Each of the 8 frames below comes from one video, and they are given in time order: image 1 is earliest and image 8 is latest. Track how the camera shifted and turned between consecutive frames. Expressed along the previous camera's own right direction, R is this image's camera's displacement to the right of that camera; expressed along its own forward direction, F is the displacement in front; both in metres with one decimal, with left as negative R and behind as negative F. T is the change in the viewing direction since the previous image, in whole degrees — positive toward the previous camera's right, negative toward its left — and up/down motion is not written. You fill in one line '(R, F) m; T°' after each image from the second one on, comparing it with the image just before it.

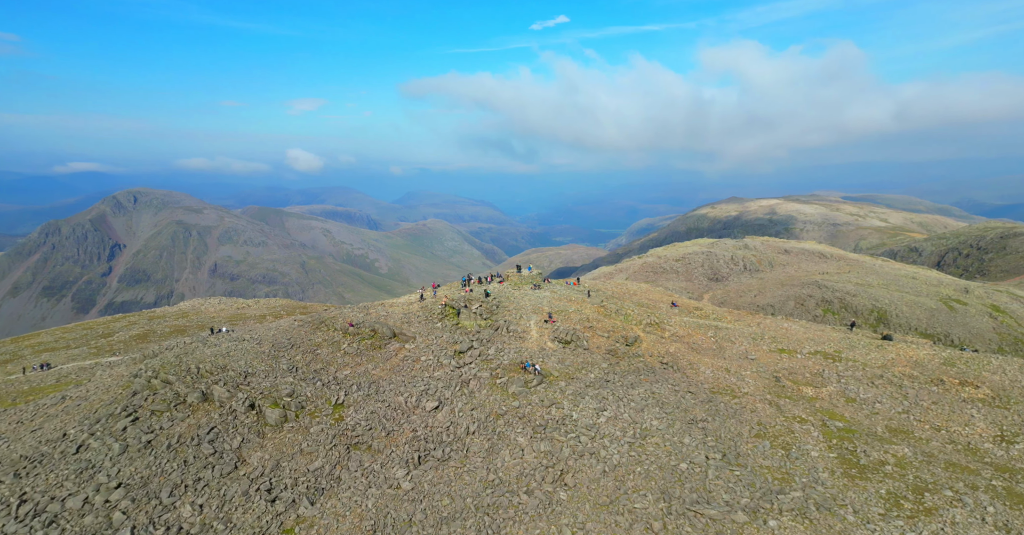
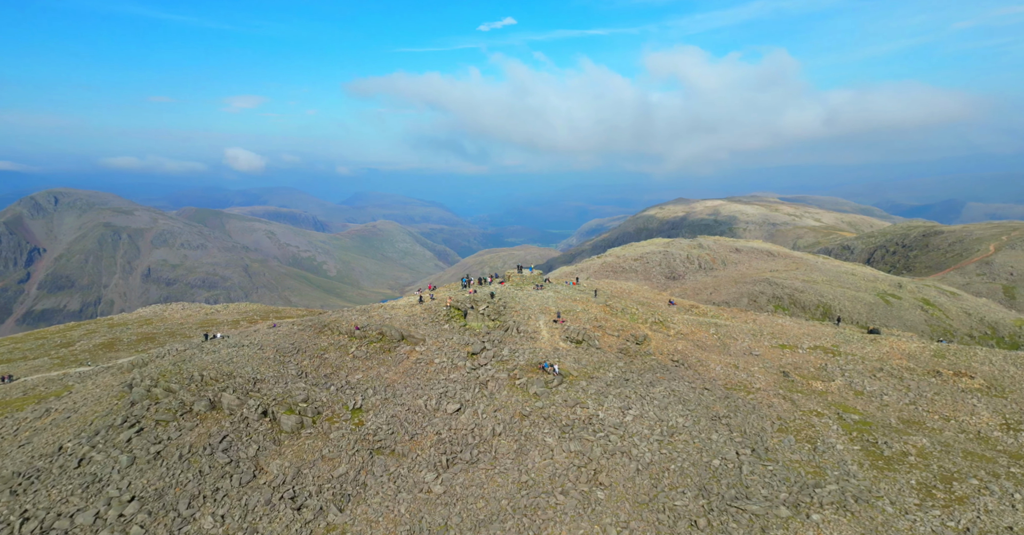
(-2.5, +0.5) m; +2°
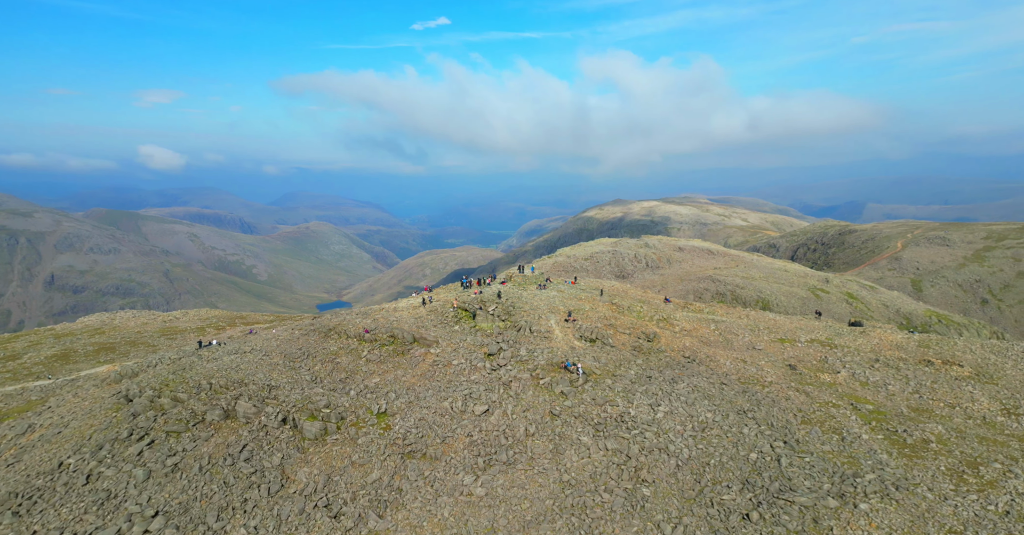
(-3.1, +0.5) m; +3°
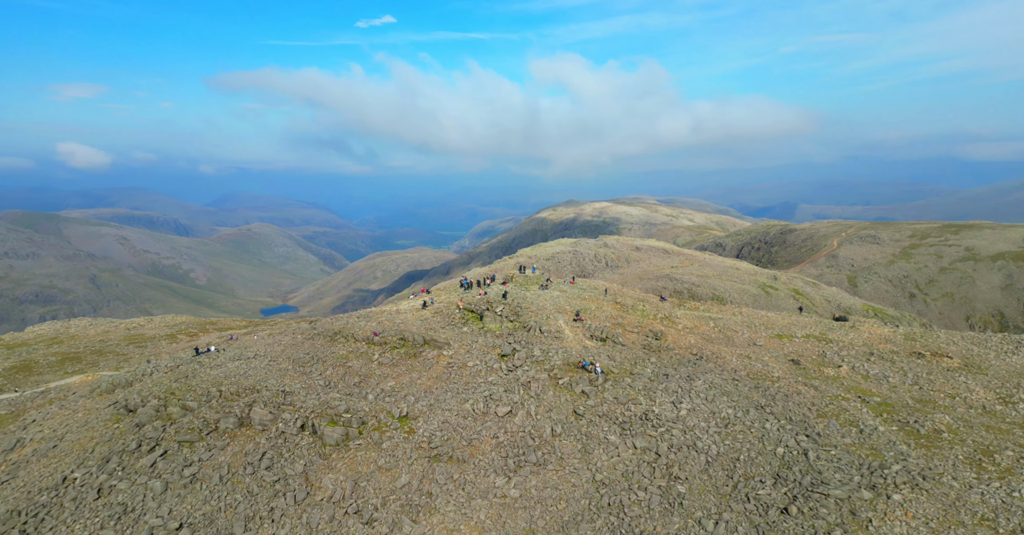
(-2.5, +0.2) m; +2°
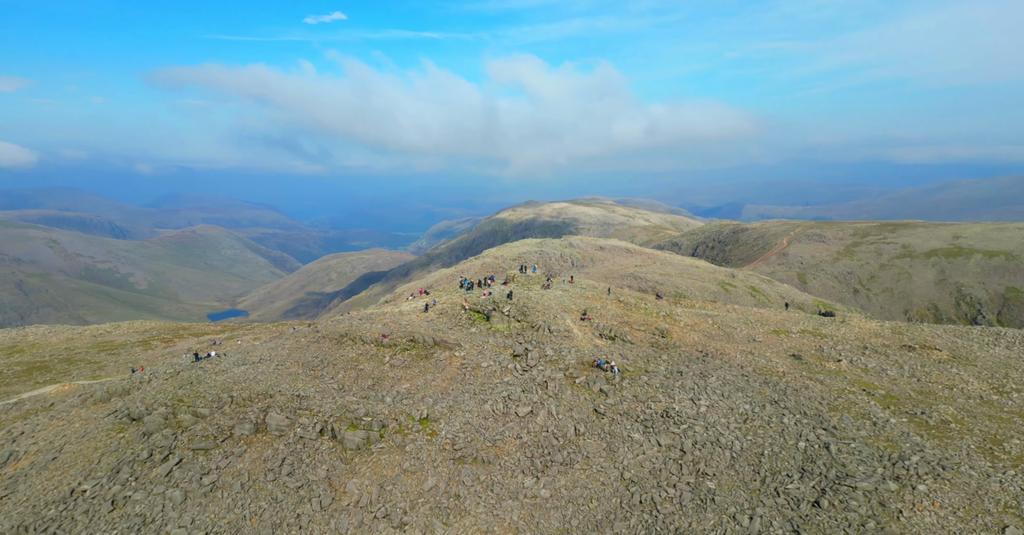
(-2.2, +0.1) m; +2°
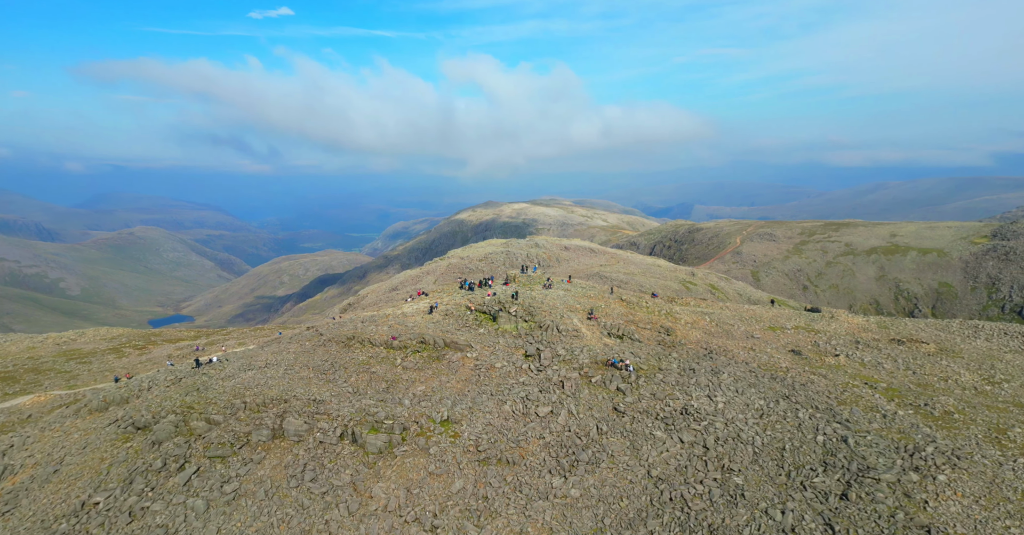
(-2.2, 0.0) m; +2°
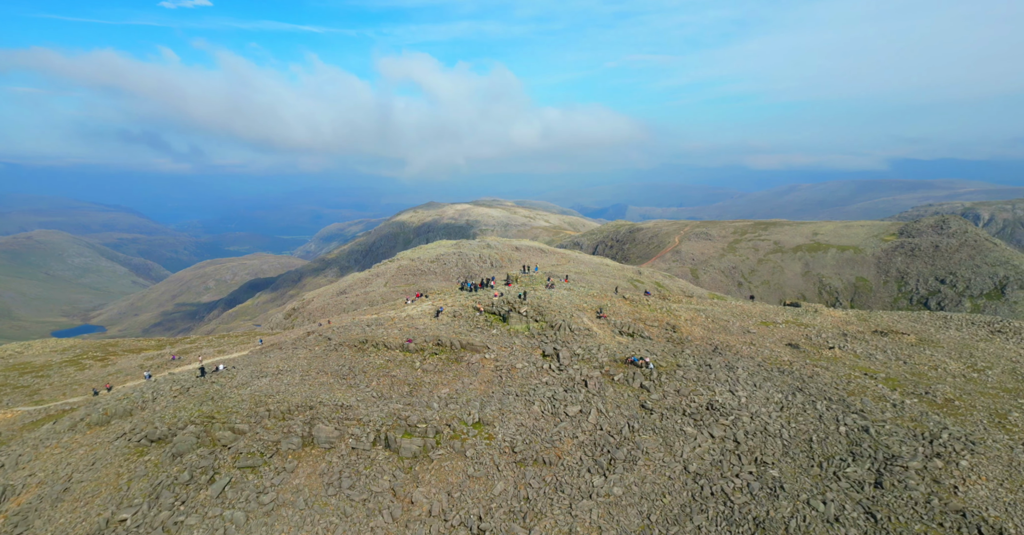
(-3.3, -0.1) m; +3°
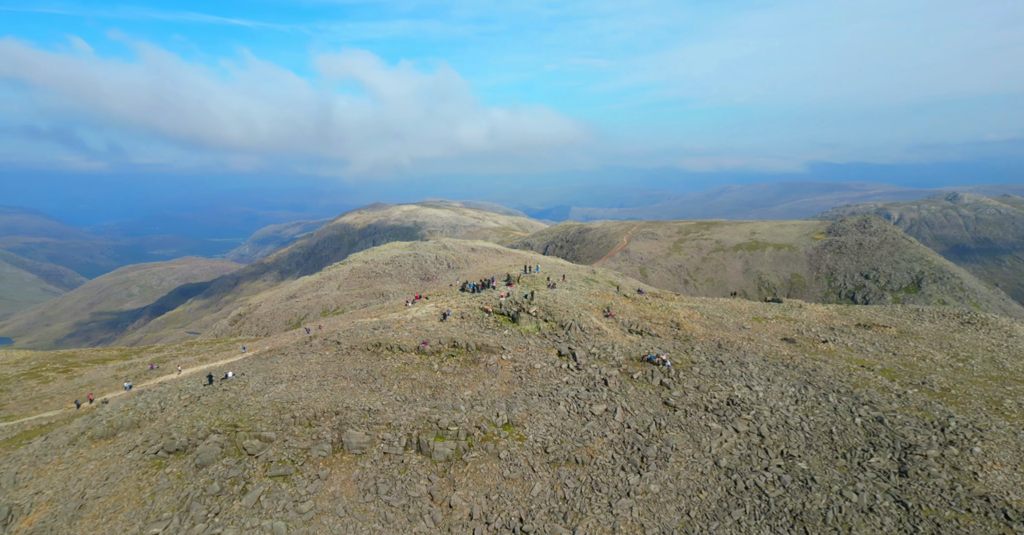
(-3.1, -0.2) m; +3°
